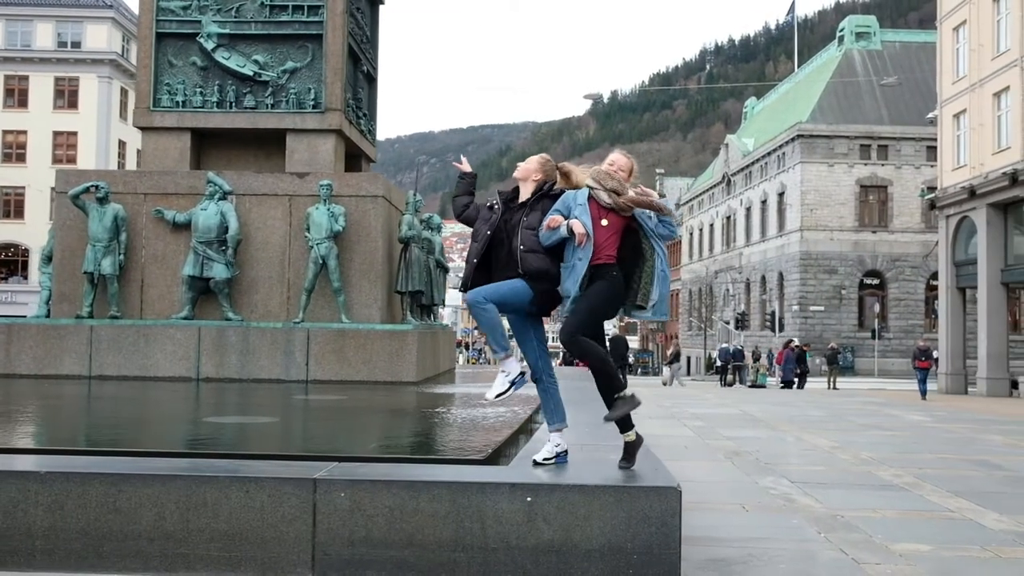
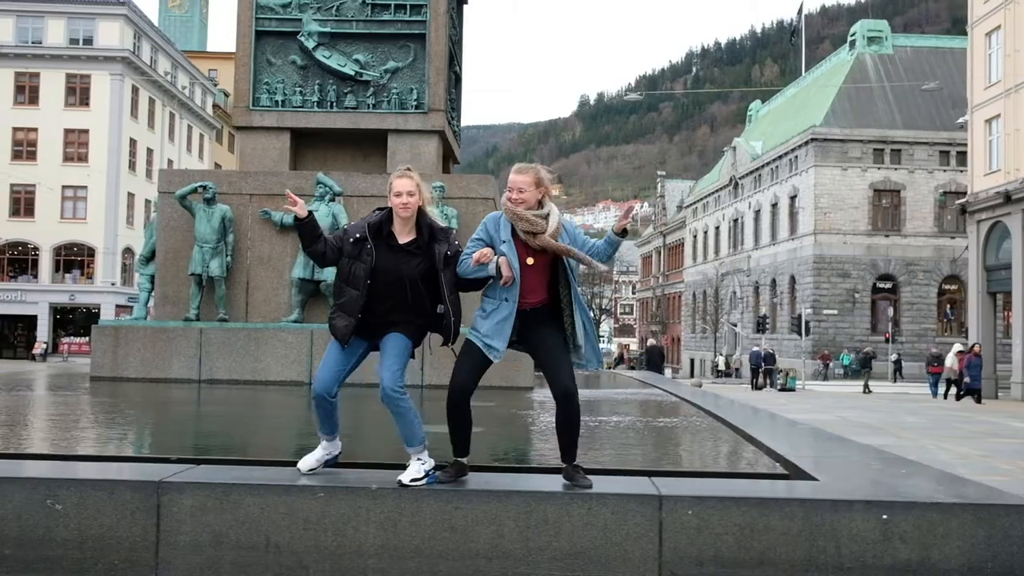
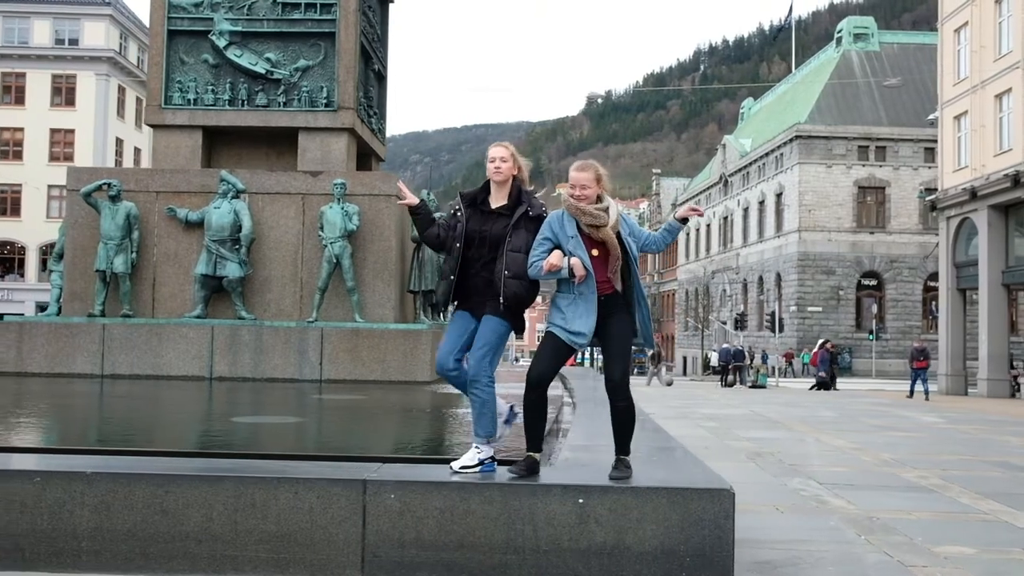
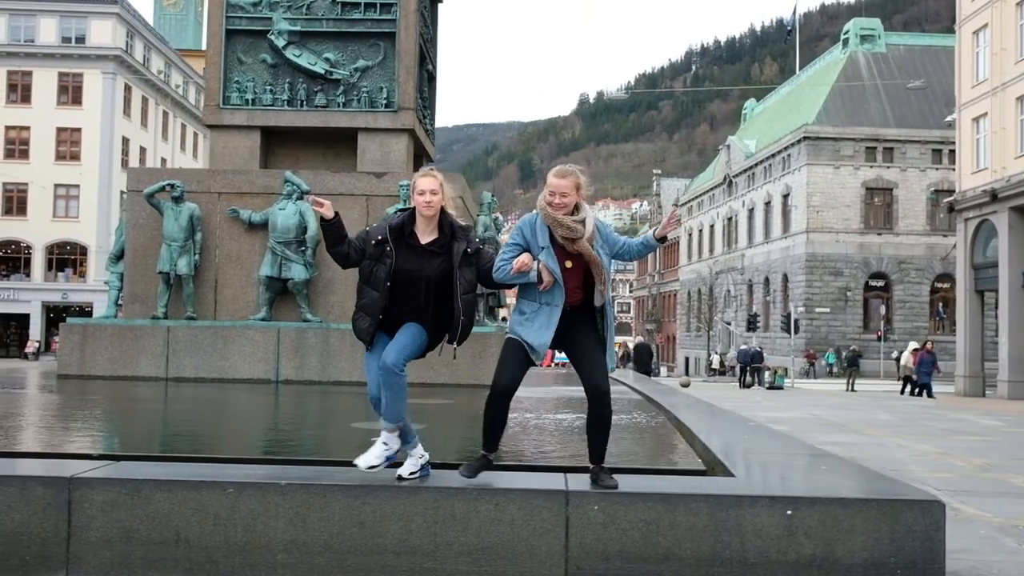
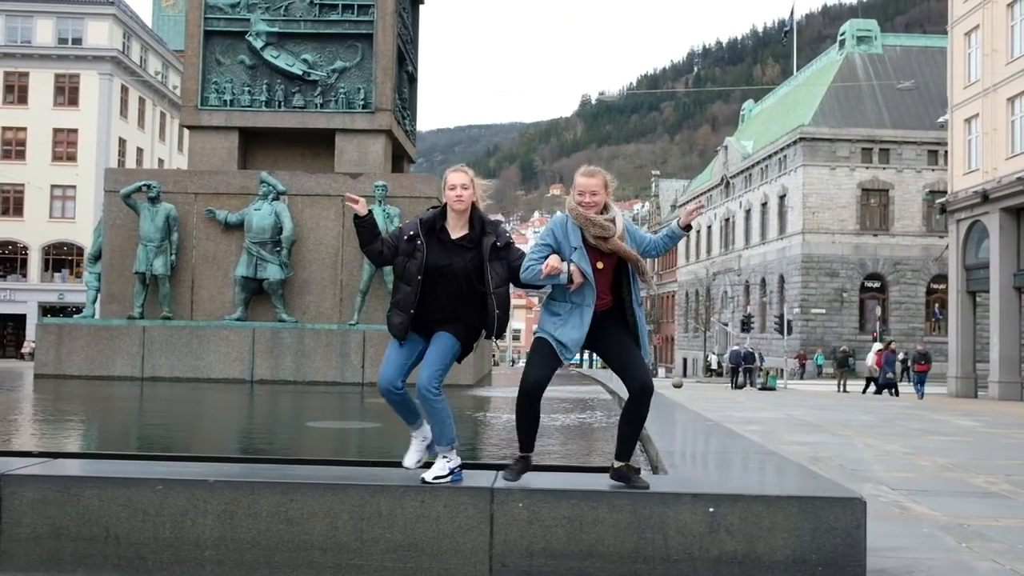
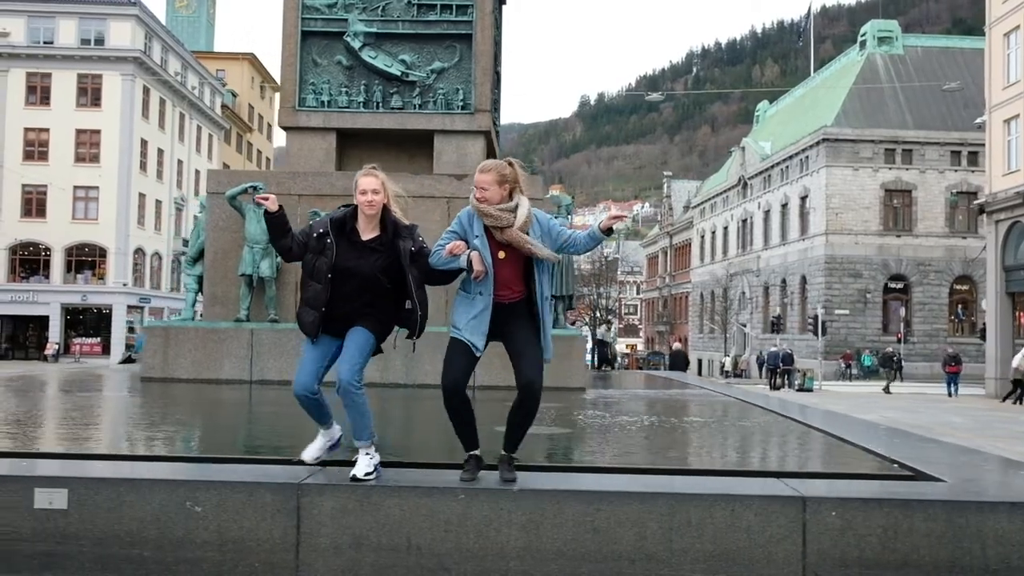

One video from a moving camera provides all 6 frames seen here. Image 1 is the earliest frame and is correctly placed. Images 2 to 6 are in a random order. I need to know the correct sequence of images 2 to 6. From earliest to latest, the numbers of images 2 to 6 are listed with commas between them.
3, 5, 4, 2, 6
